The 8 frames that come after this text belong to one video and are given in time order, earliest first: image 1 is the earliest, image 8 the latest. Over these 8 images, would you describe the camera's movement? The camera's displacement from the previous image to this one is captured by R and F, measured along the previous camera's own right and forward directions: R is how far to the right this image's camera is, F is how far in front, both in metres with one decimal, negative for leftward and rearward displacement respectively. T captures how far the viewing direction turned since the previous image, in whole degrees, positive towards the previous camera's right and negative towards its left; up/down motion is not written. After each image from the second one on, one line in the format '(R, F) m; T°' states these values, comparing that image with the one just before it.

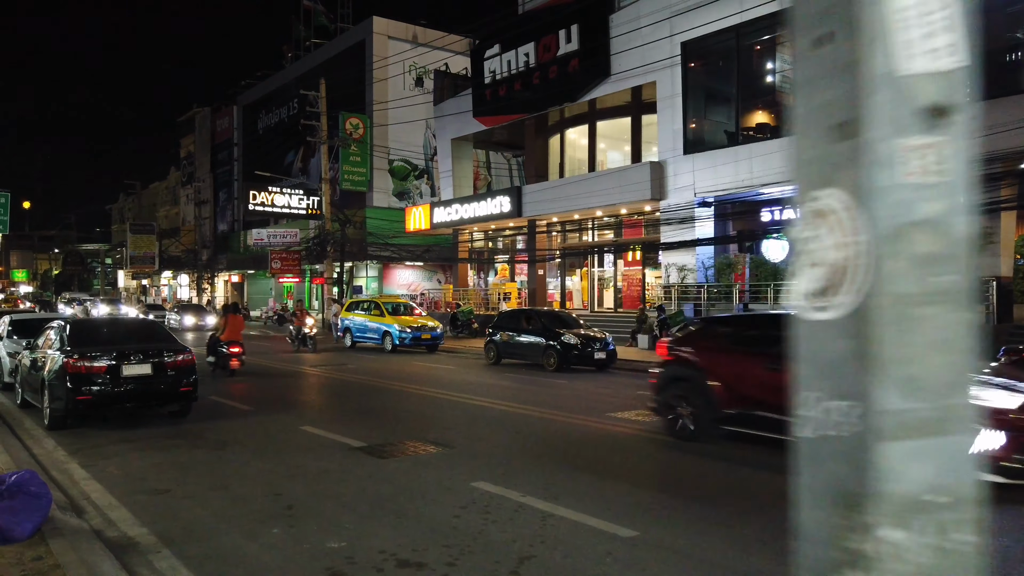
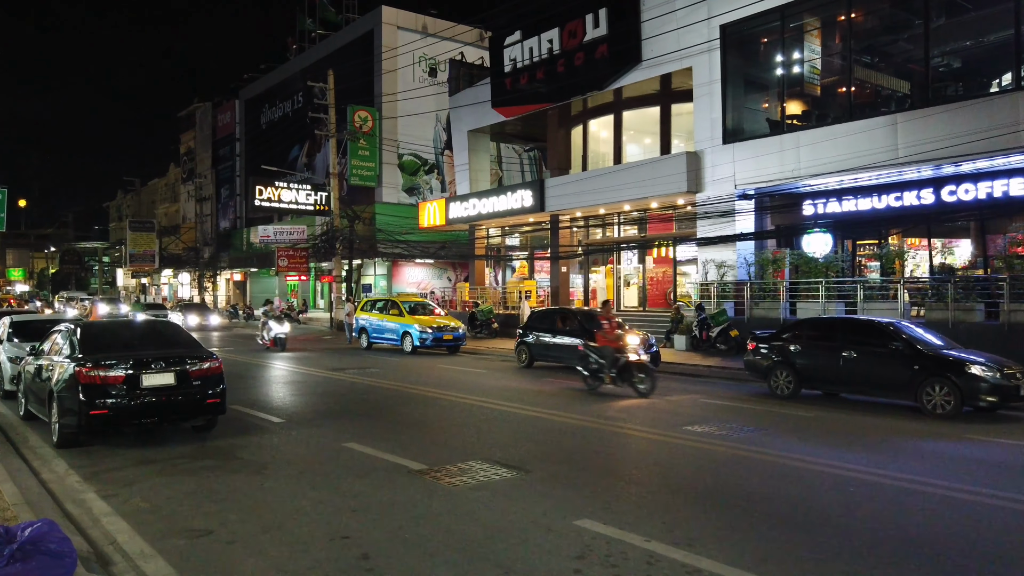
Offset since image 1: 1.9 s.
(-0.8, +1.2) m; 0°
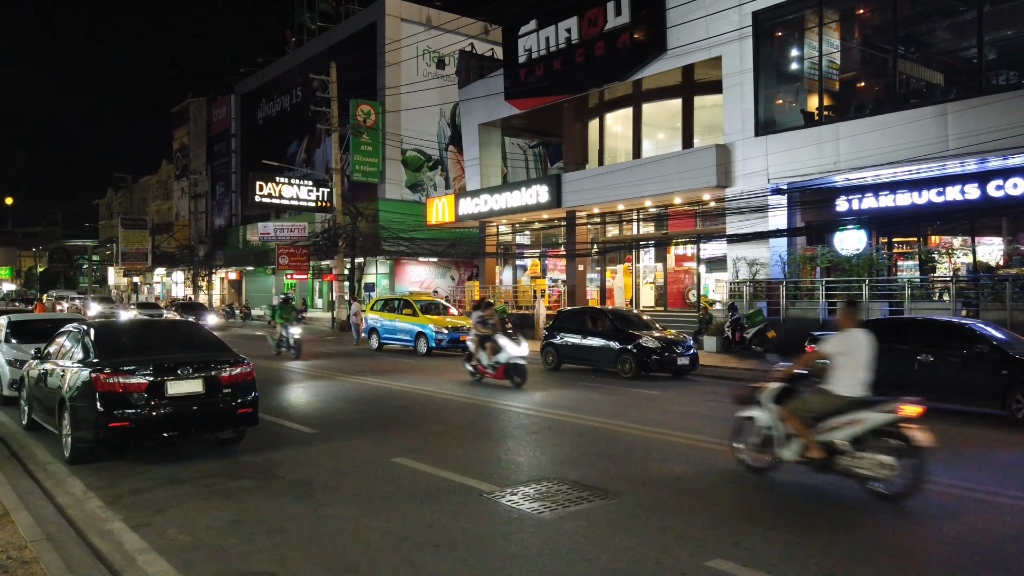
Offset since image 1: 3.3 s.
(-0.8, +1.0) m; +1°
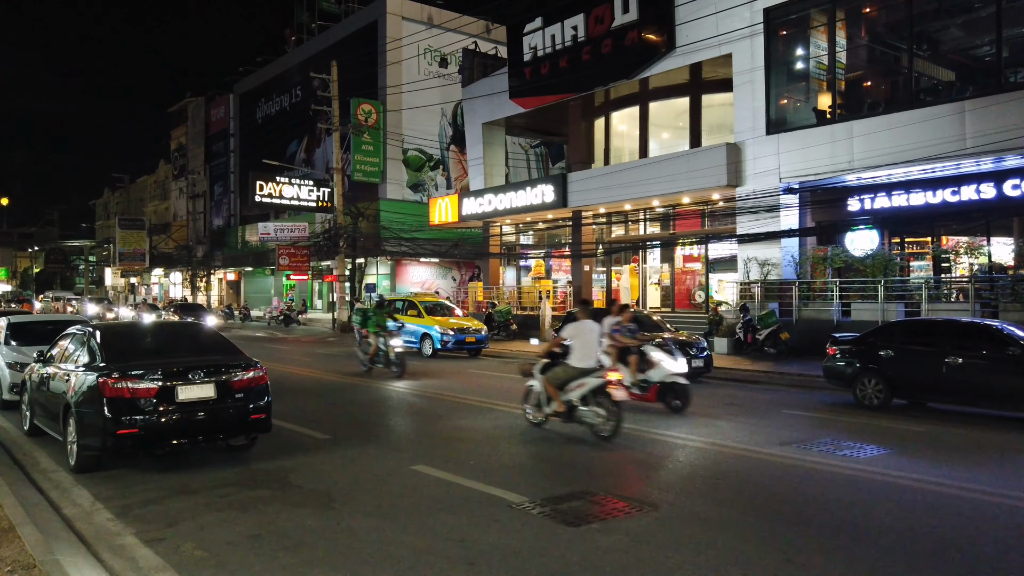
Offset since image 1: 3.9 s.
(-0.3, +0.3) m; 0°
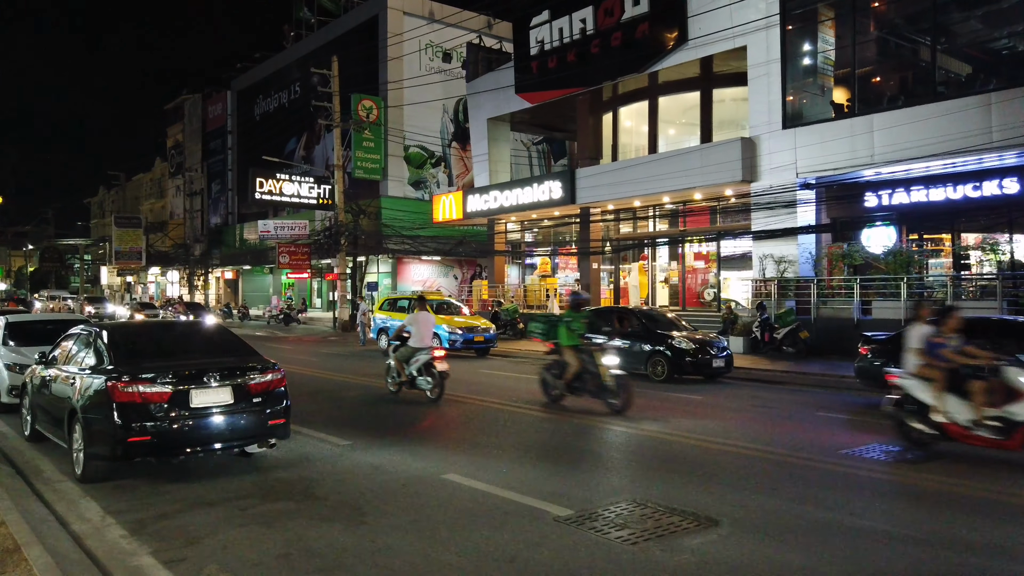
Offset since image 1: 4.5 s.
(-0.4, +0.5) m; 0°
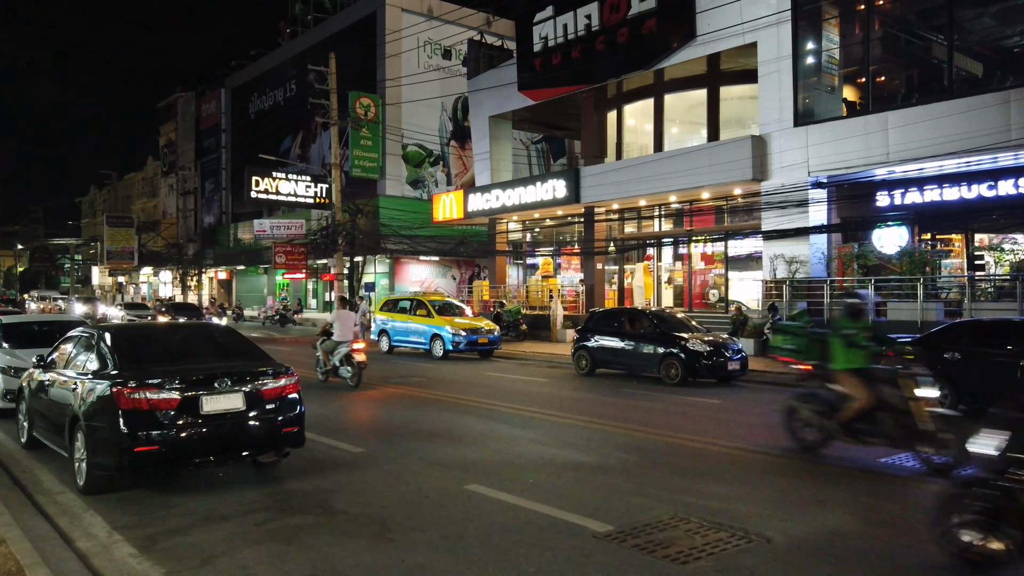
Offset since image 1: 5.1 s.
(-0.3, +0.4) m; +1°
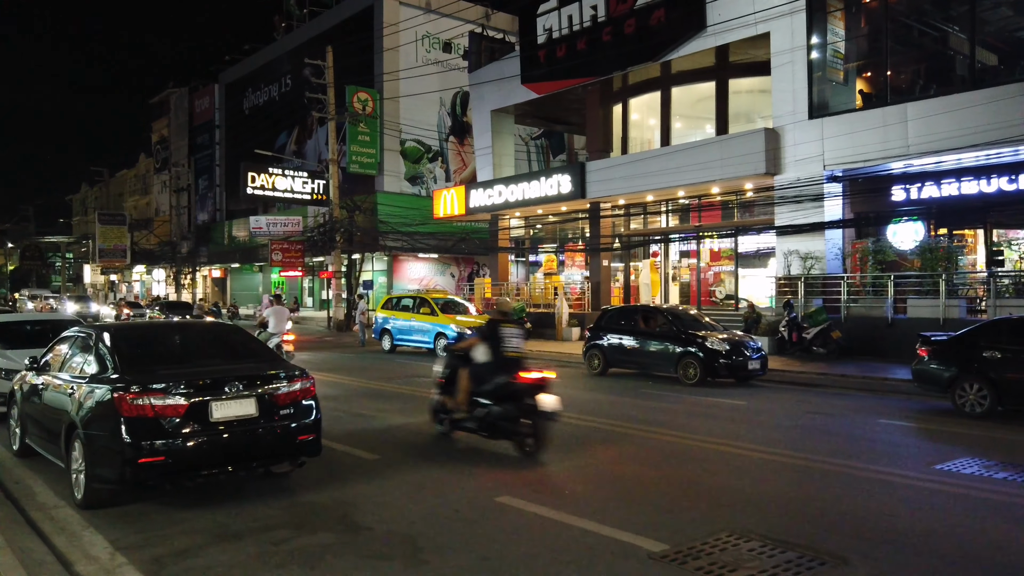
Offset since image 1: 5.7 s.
(-0.3, +0.5) m; 0°
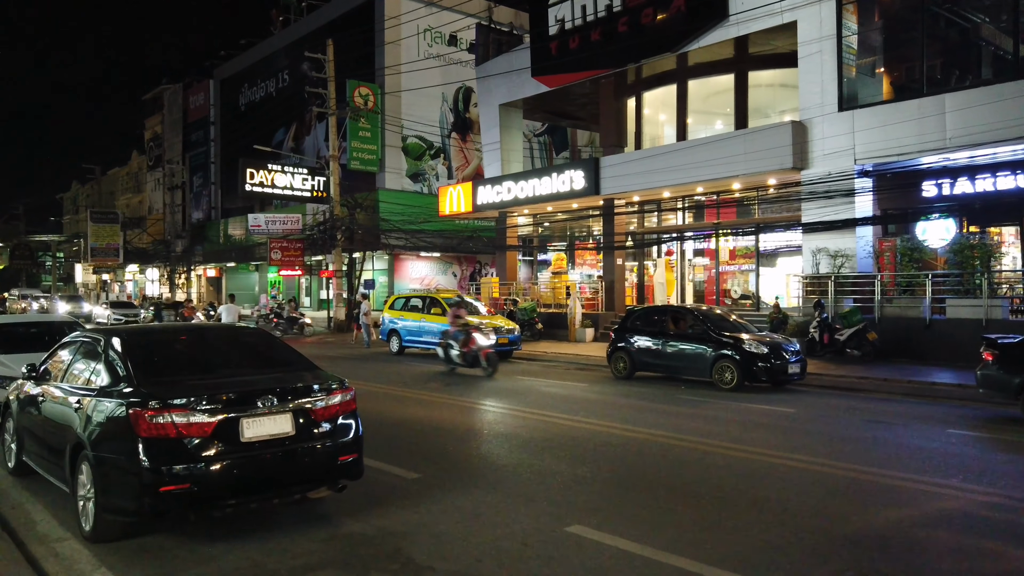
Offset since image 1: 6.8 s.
(-0.5, +0.8) m; +1°
